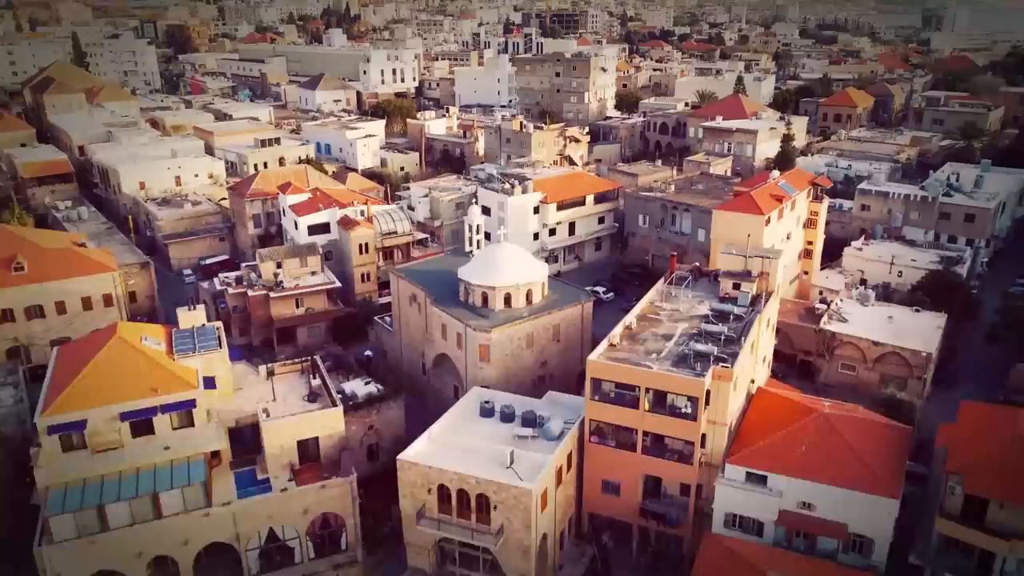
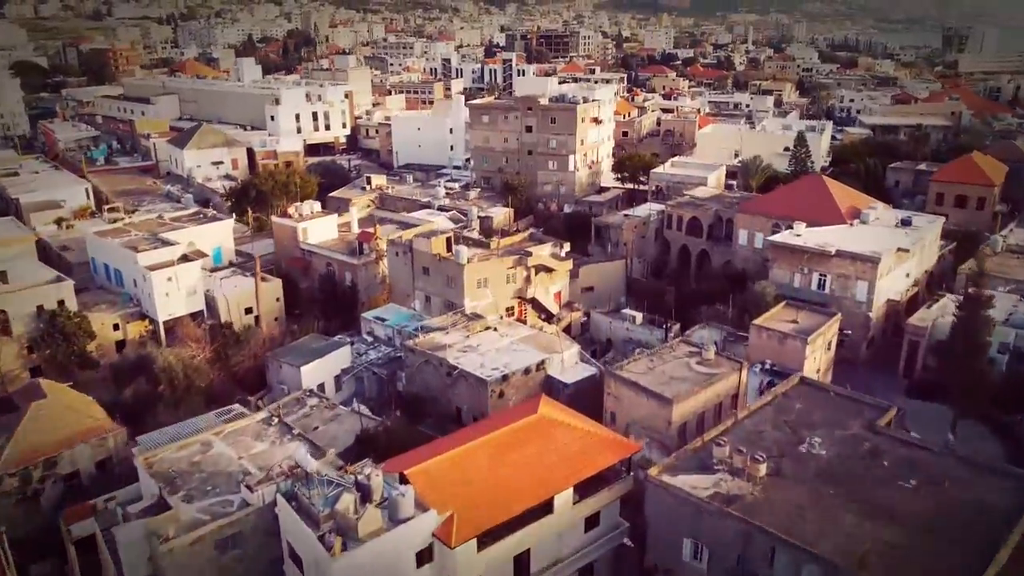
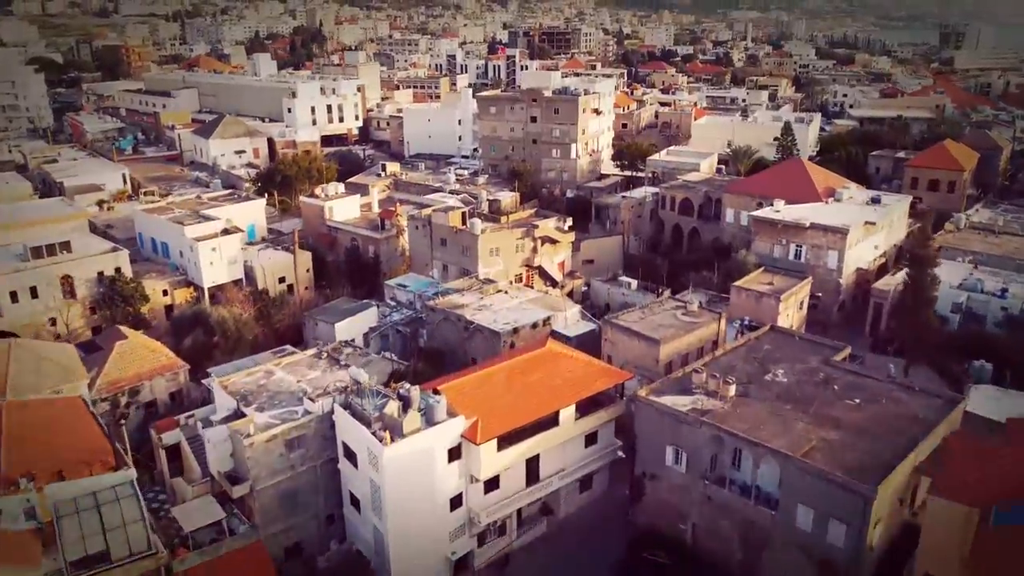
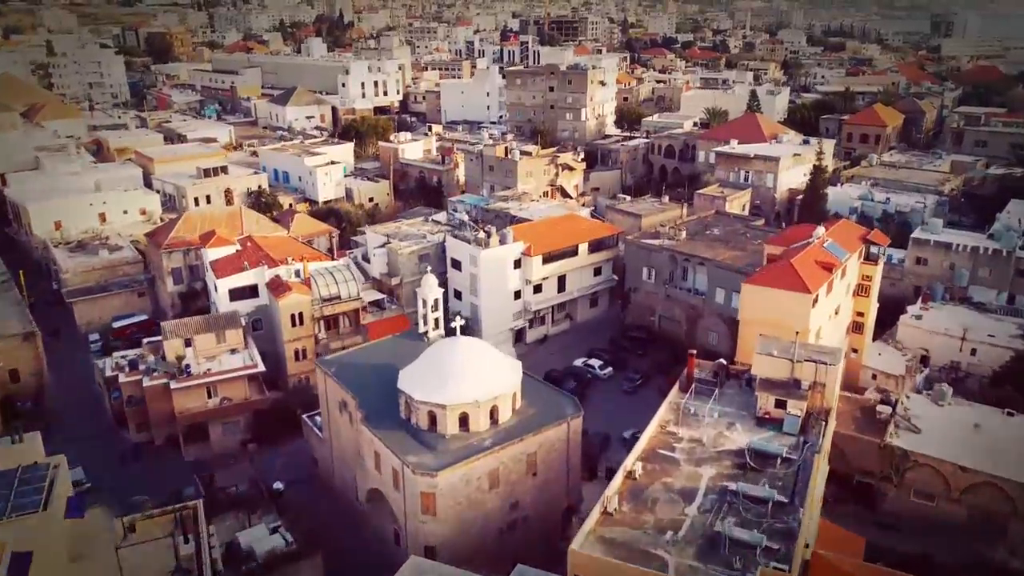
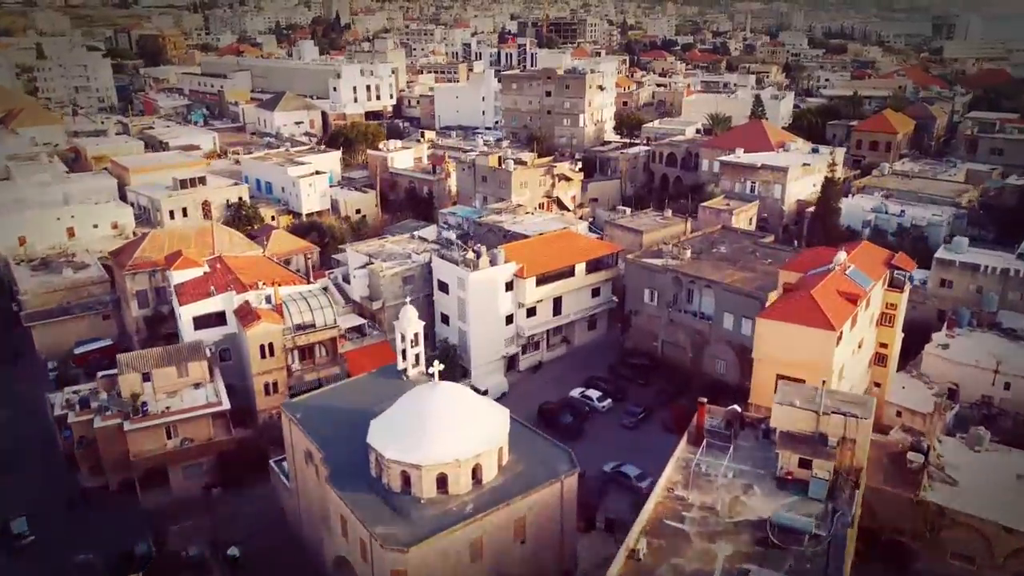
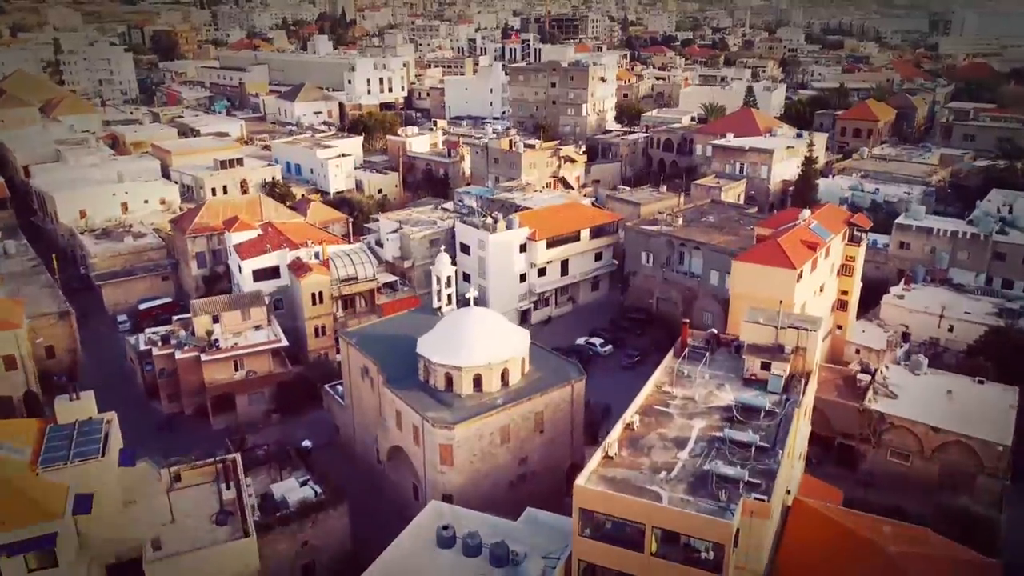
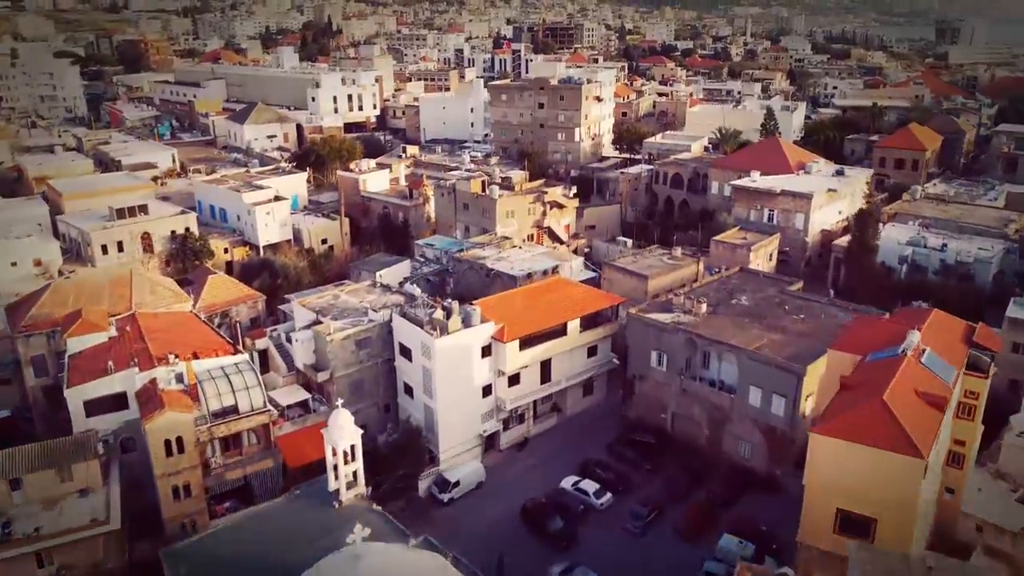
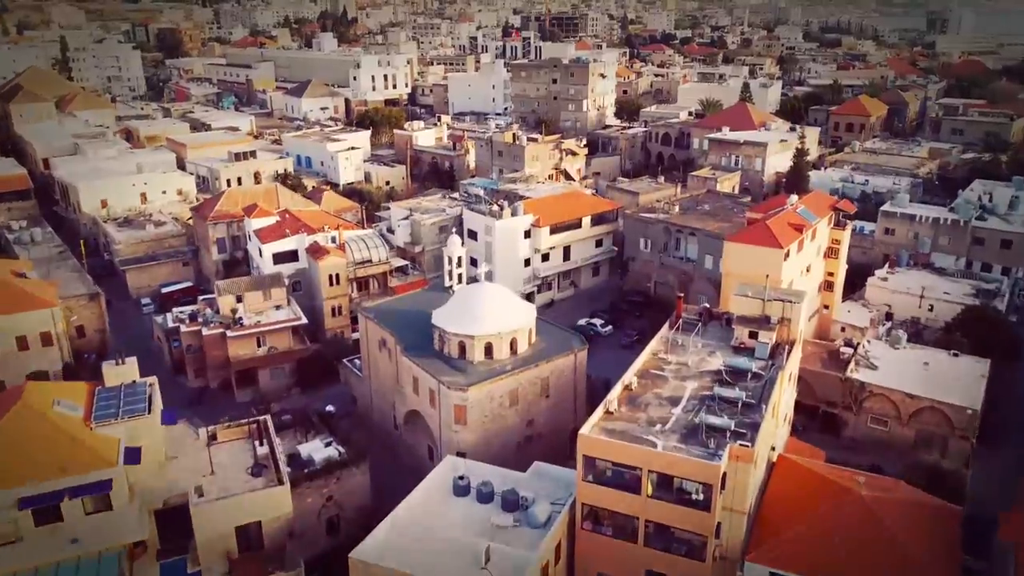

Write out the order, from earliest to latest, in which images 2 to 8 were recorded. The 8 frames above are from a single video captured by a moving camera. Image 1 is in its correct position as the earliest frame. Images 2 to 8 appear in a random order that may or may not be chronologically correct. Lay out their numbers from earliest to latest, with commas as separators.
8, 6, 4, 5, 7, 3, 2
